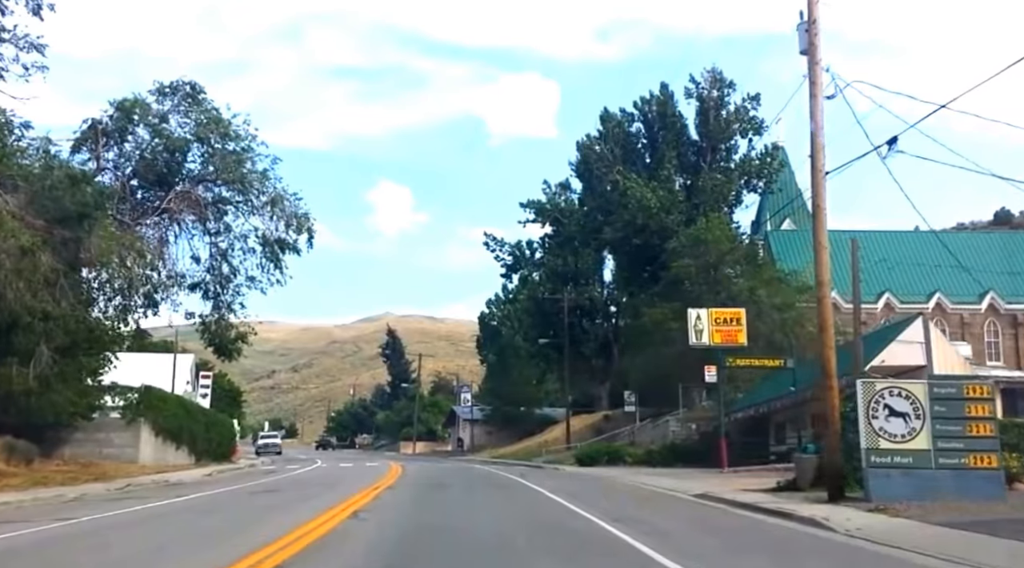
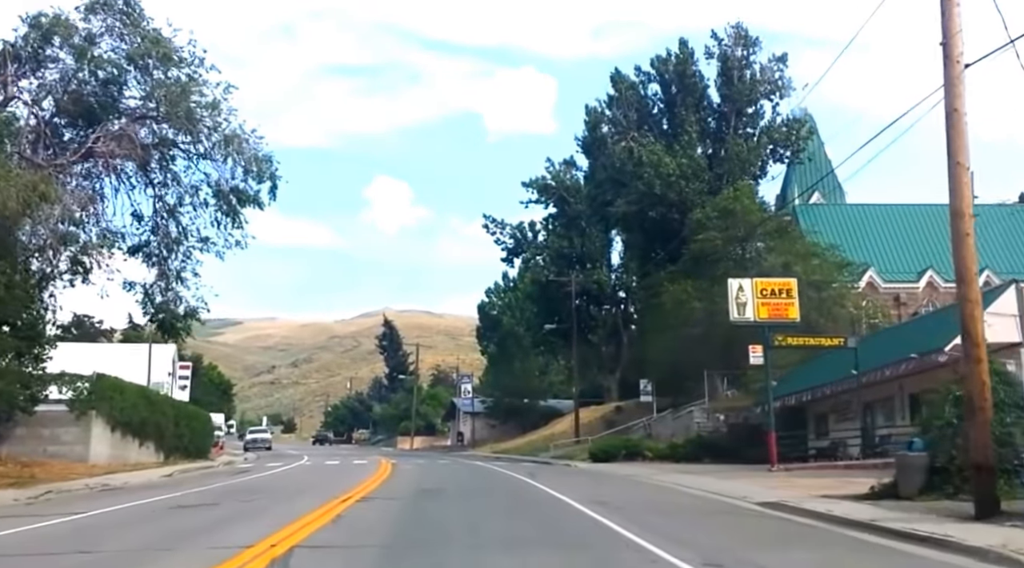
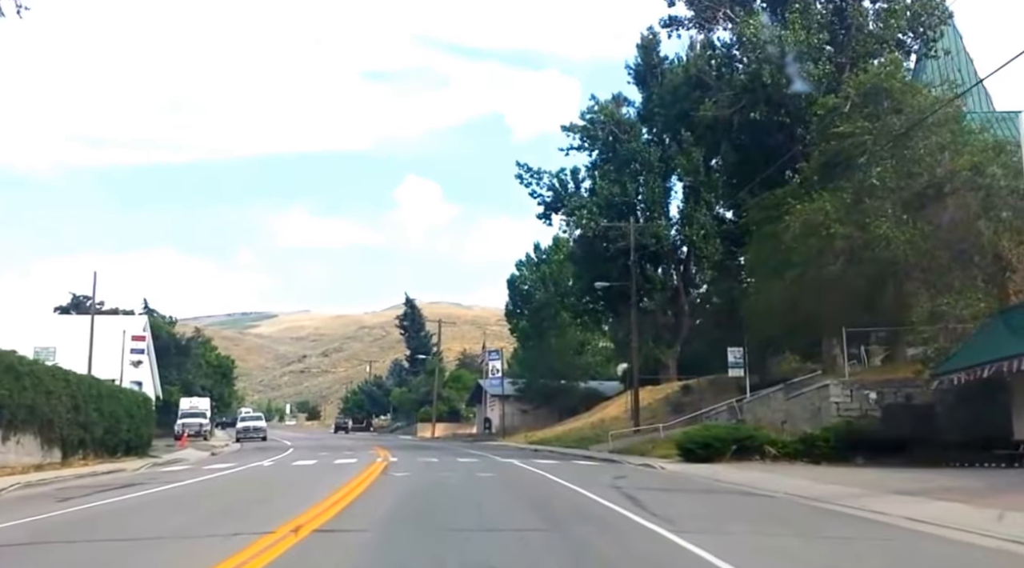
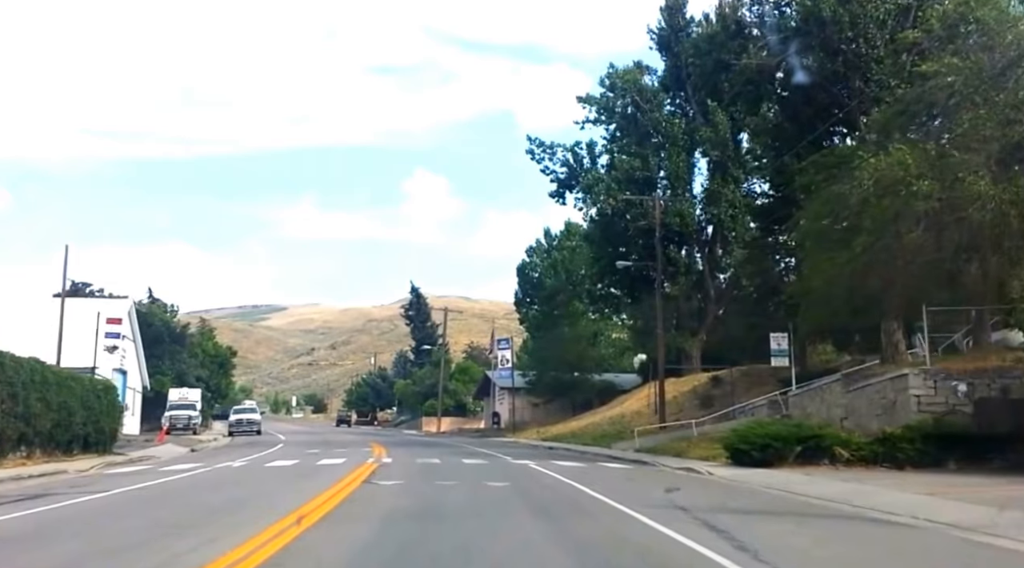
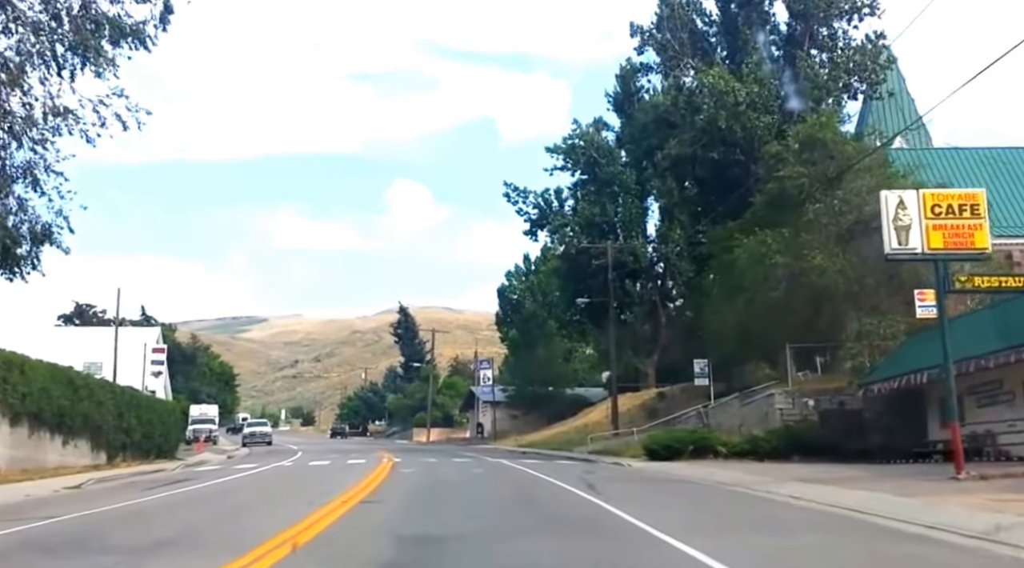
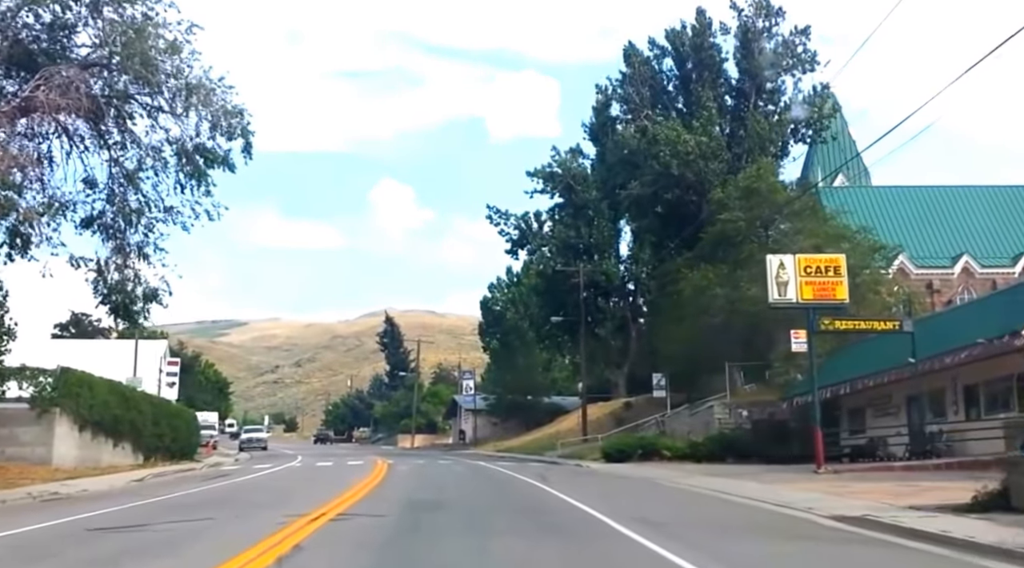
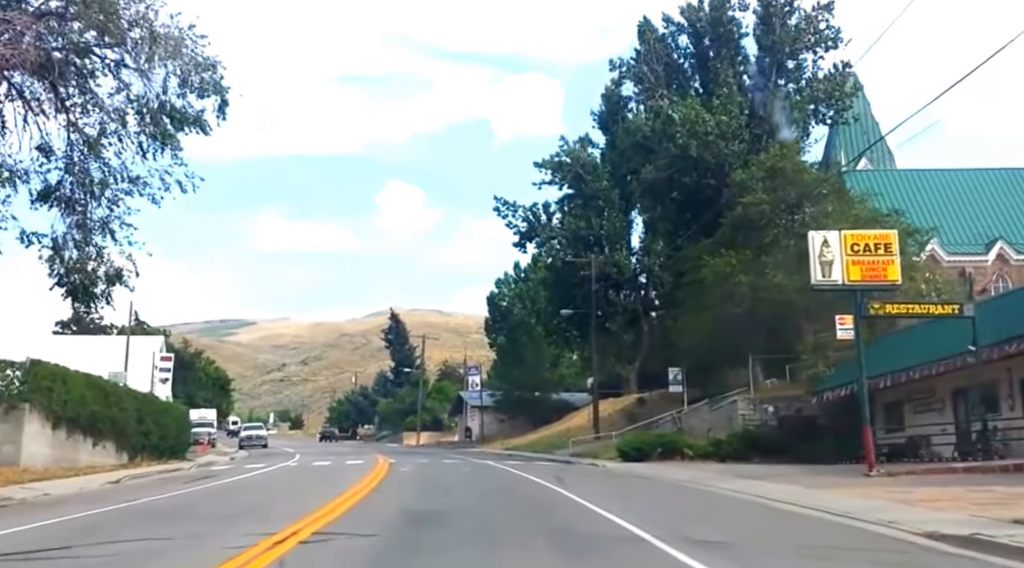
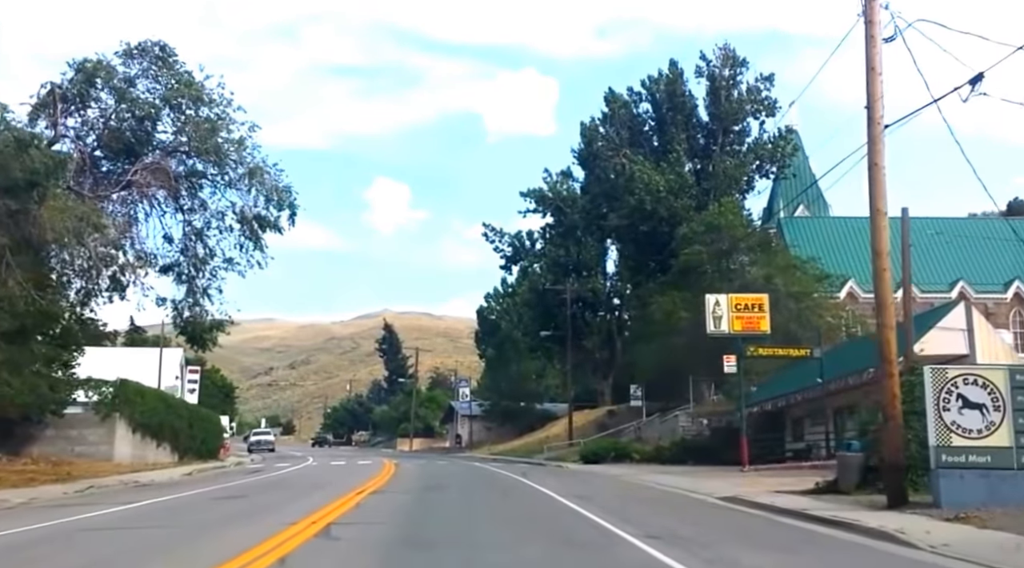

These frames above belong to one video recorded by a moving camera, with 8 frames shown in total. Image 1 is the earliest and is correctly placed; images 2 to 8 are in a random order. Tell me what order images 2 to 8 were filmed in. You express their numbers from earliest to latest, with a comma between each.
8, 2, 6, 7, 5, 3, 4
